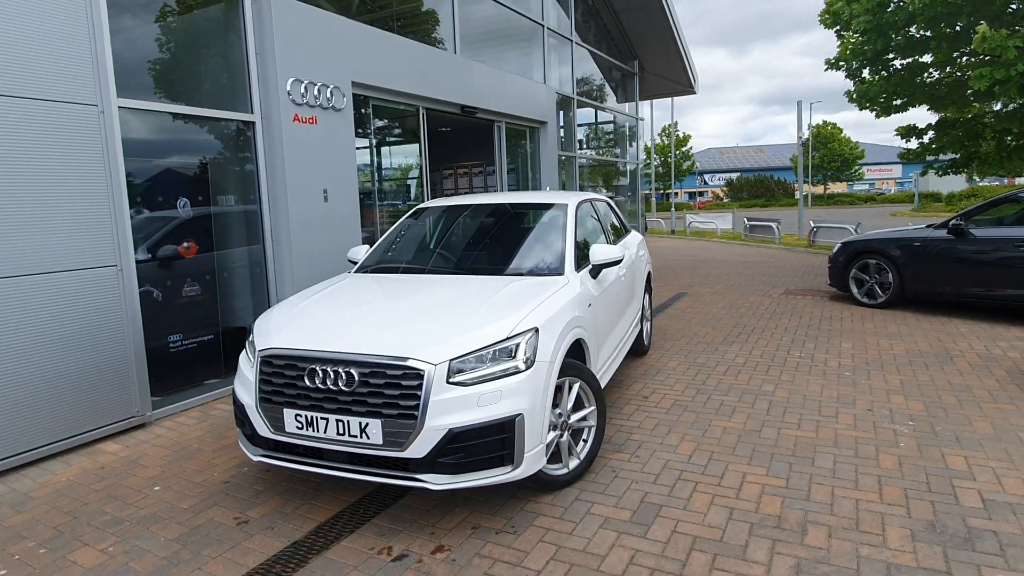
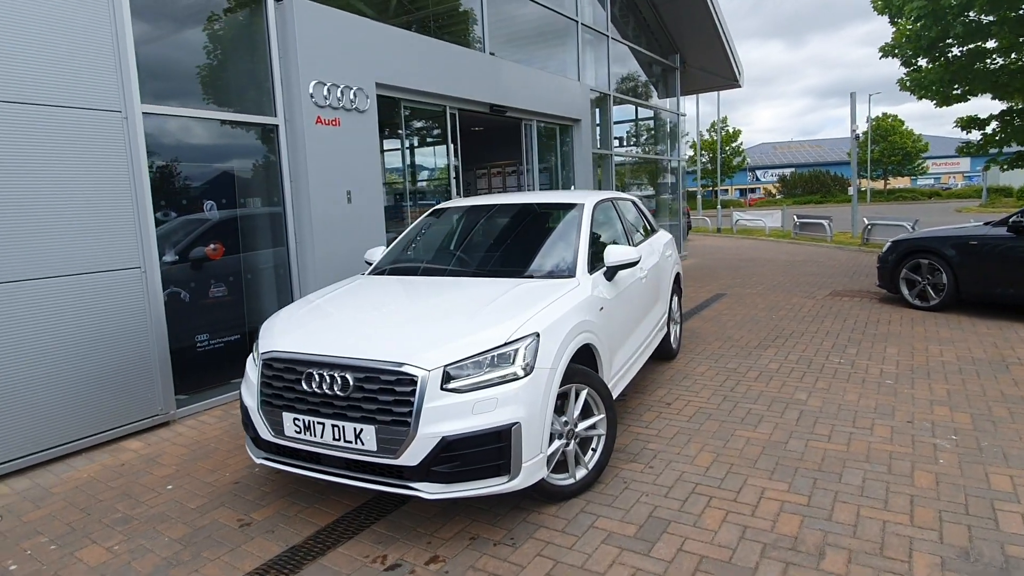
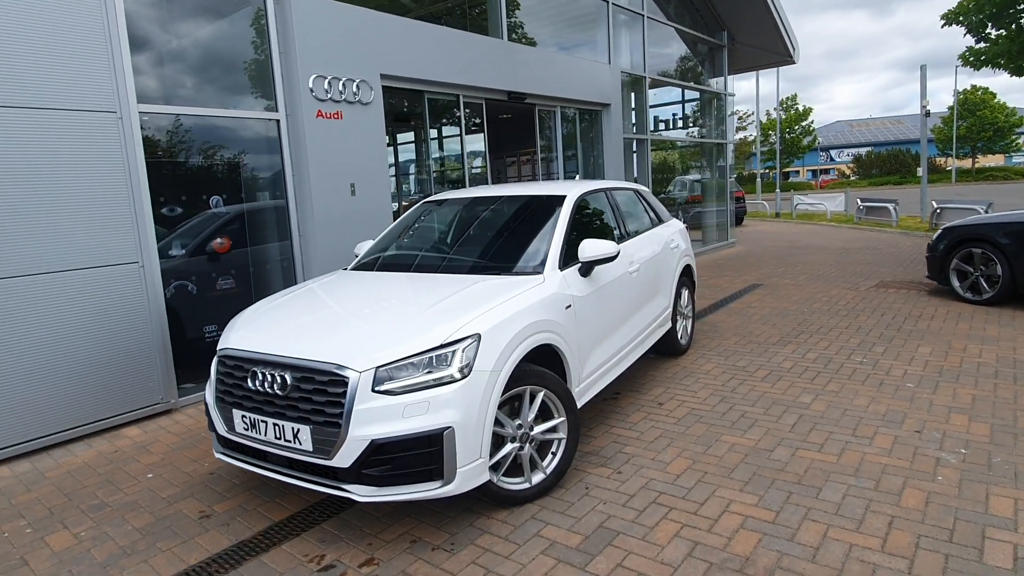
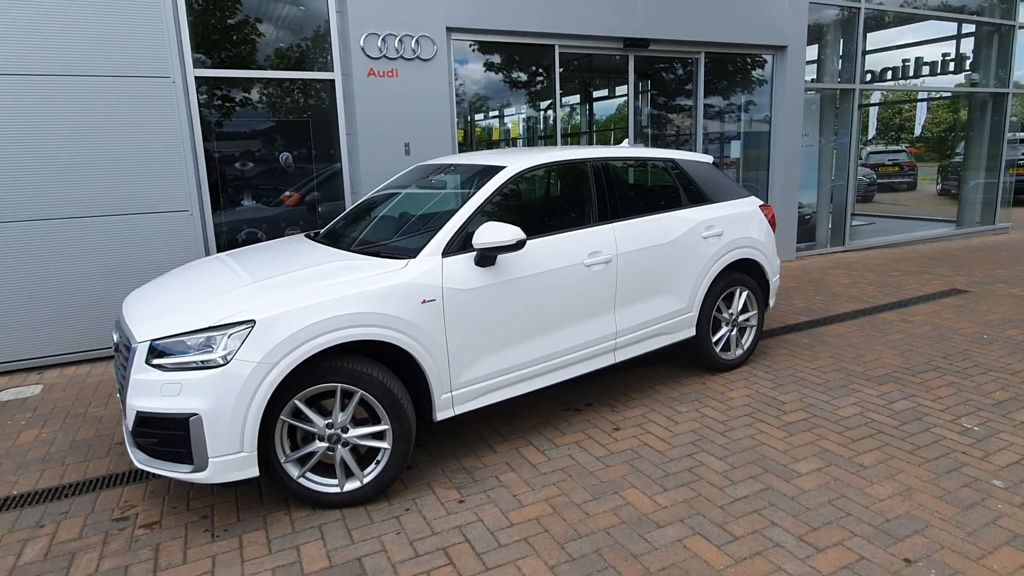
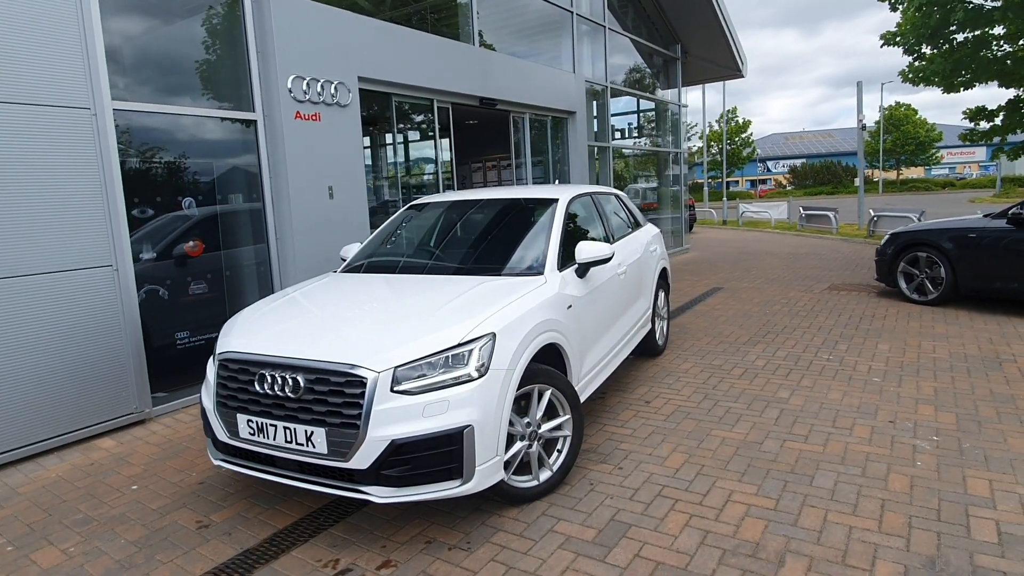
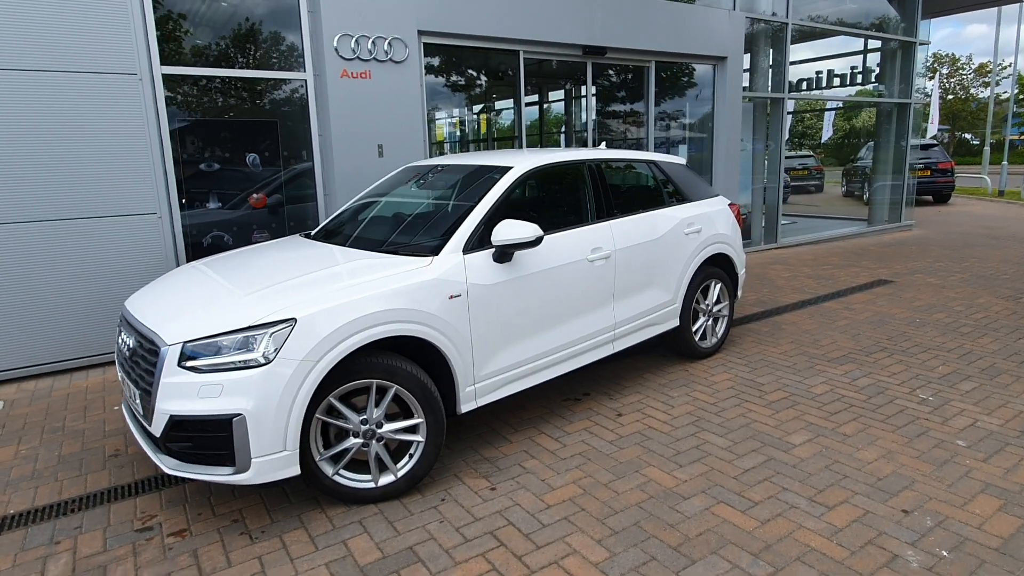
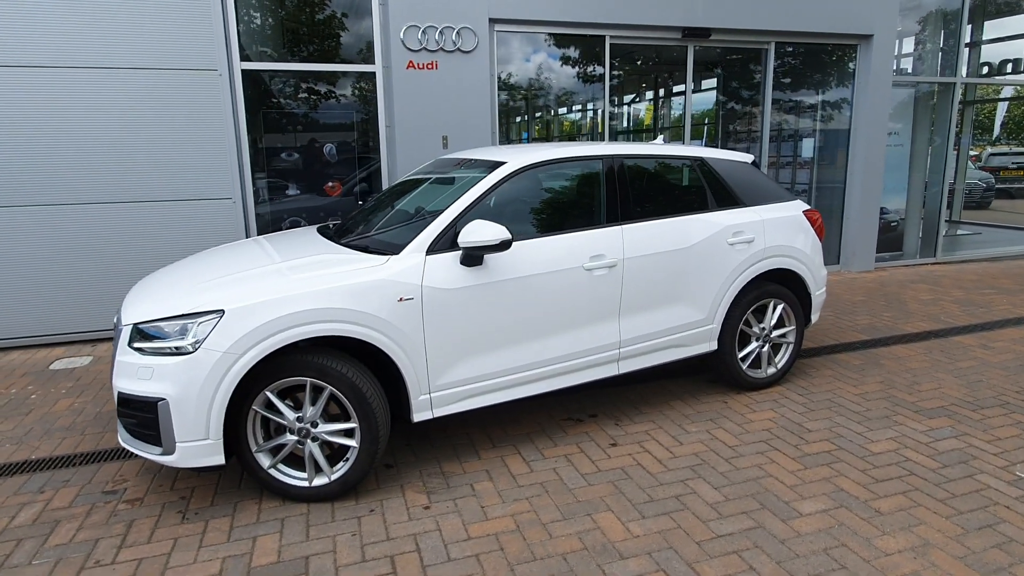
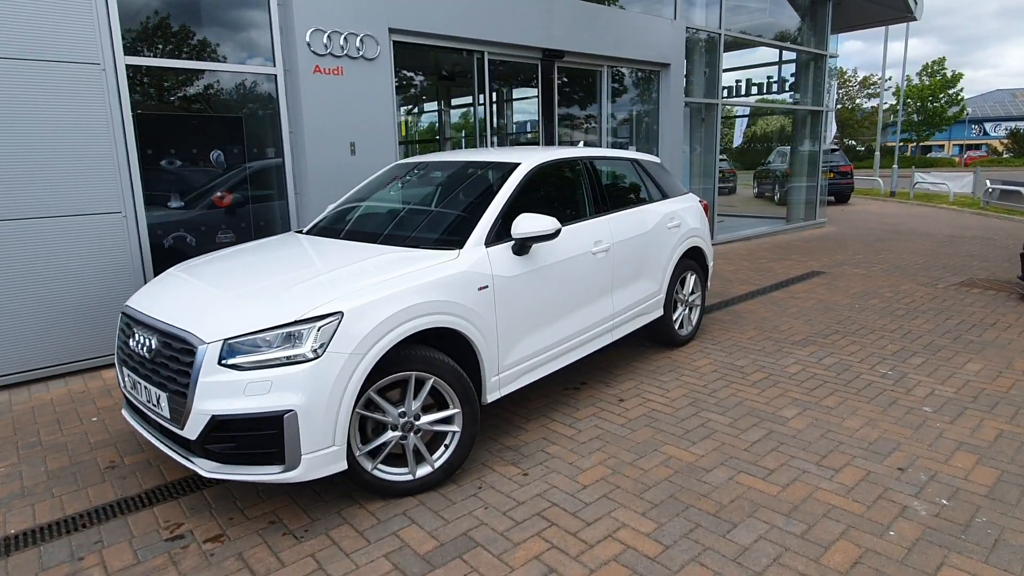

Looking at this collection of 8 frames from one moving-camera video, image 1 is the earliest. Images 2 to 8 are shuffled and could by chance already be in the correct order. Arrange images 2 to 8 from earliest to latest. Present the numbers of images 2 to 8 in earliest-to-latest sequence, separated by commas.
2, 5, 3, 8, 6, 4, 7
